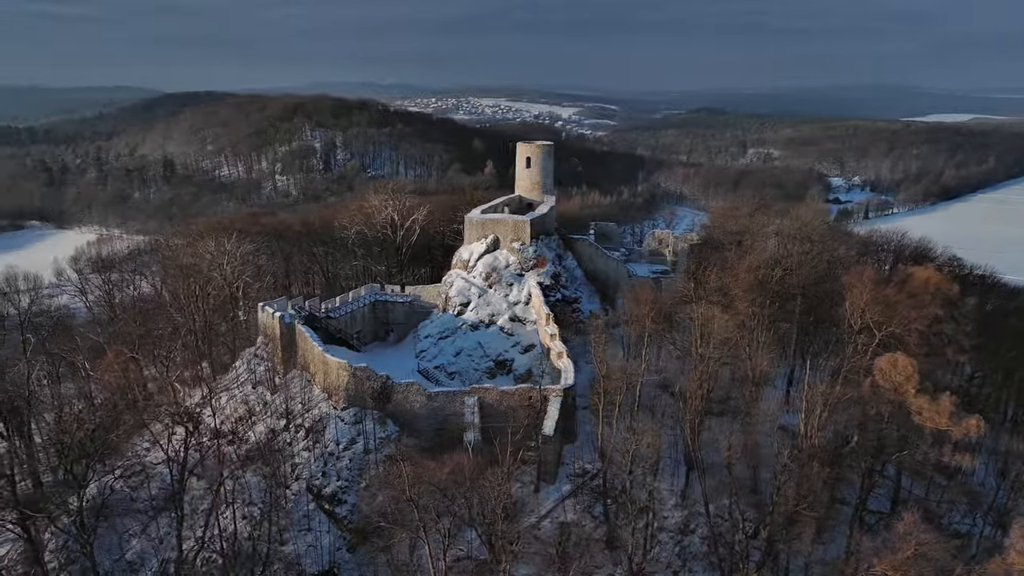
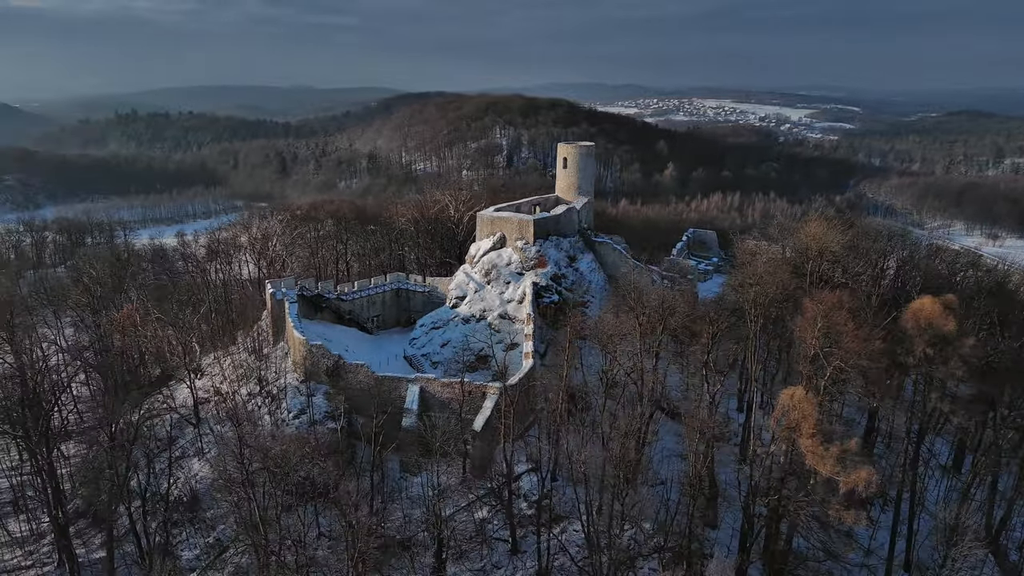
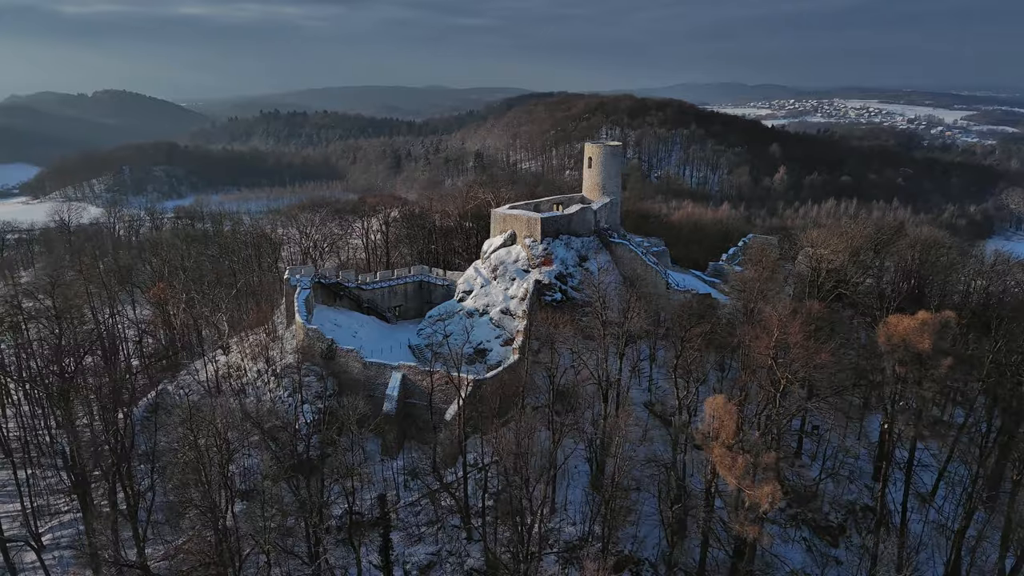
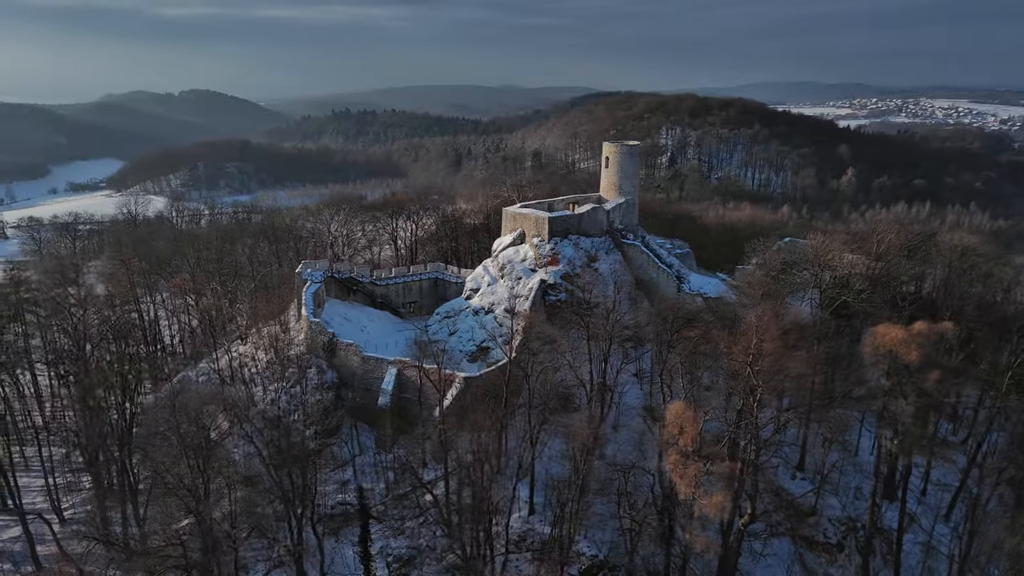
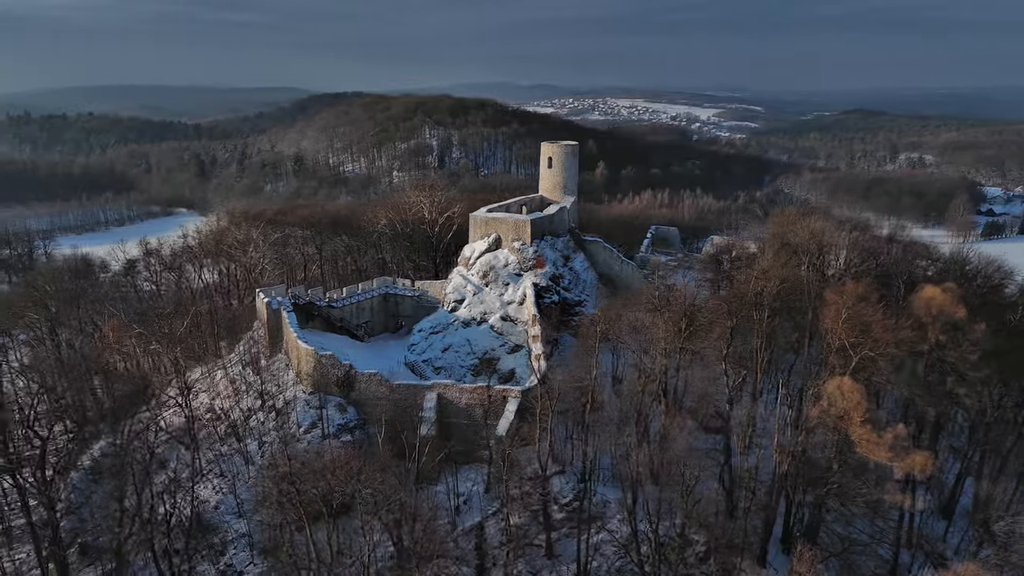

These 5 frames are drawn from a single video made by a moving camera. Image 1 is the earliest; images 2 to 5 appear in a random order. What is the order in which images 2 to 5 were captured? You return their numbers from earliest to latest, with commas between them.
5, 2, 3, 4
